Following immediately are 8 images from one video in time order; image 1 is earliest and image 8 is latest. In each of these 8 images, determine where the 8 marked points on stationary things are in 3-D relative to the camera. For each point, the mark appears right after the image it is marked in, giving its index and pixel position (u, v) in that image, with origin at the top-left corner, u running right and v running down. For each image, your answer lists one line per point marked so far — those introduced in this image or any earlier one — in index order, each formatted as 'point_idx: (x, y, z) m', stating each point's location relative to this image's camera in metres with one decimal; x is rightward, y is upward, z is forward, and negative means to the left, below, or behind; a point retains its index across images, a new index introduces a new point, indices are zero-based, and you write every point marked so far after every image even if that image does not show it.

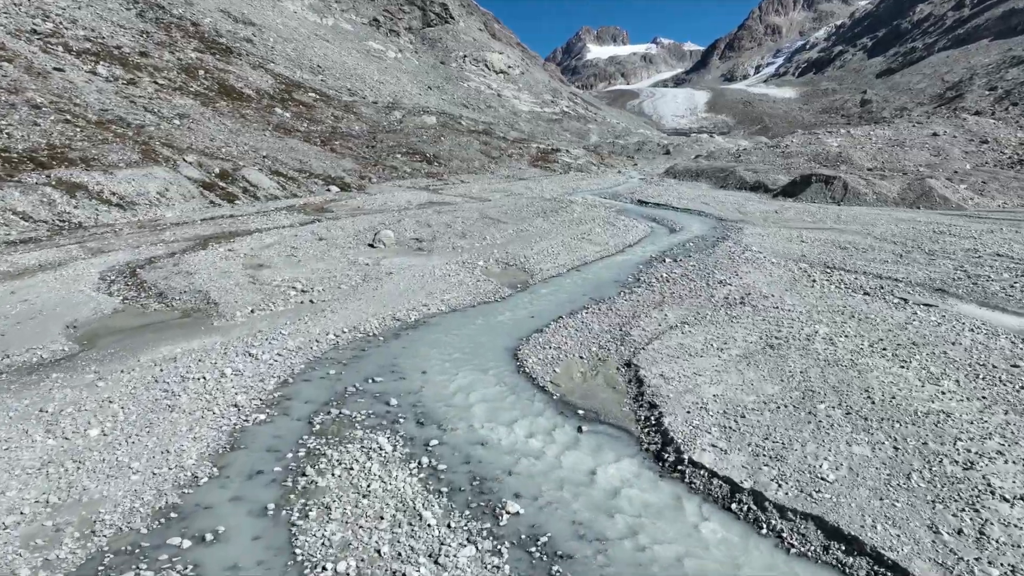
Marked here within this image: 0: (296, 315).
0: (-5.5, -0.7, +17.7) m
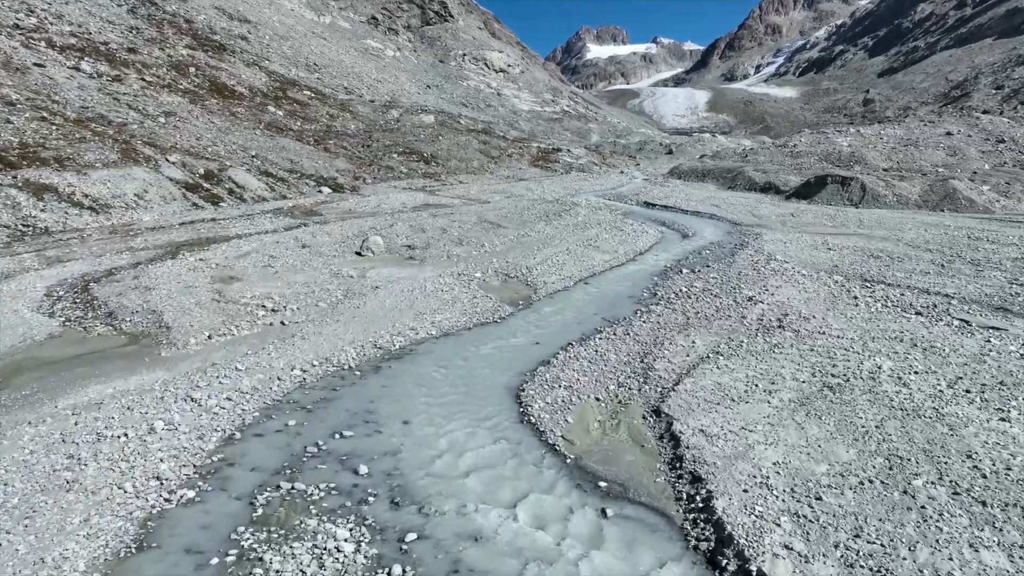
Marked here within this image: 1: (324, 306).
0: (-5.4, -1.1, +15.2) m
1: (-4.8, -0.5, +18.1) m
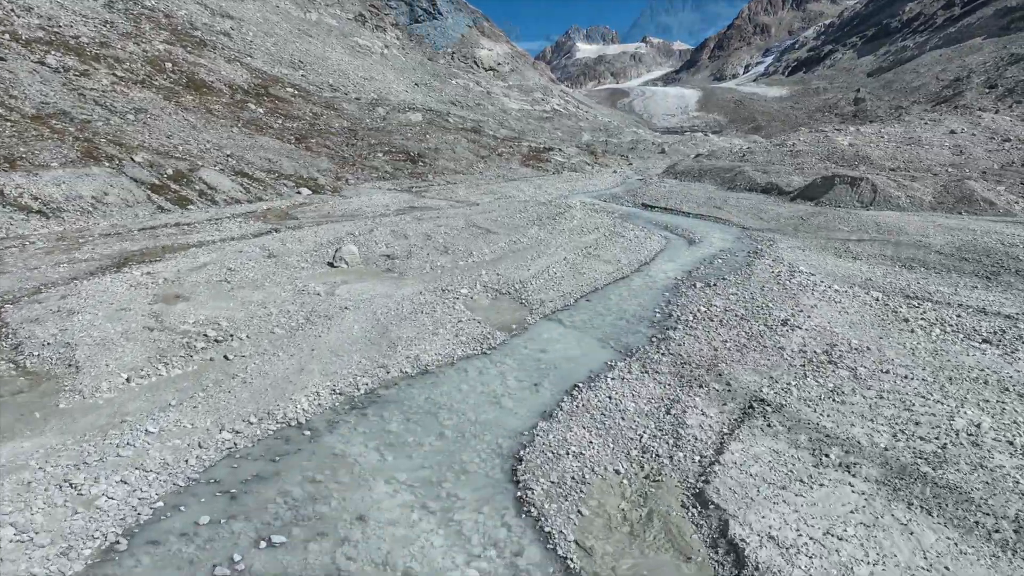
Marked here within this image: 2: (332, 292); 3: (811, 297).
0: (-5.6, -1.7, +12.2) m
1: (-5.0, -1.0, +15.1) m
2: (-5.0, -0.1, +19.4) m
3: (+8.0, -0.2, +18.7) m
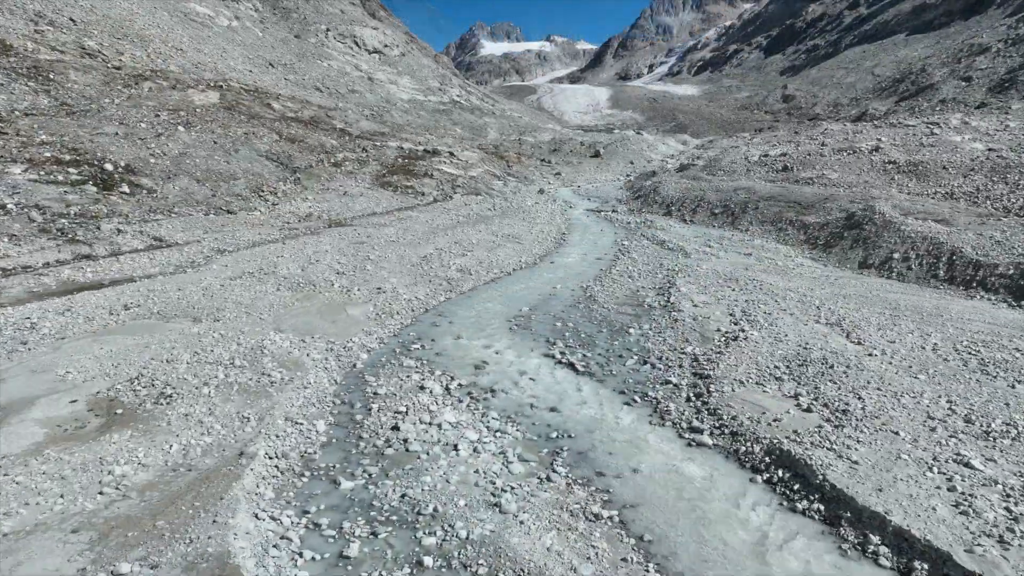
0: (-5.7, -2.4, +9.3) m
1: (-5.2, -1.7, +12.2) m
2: (-5.2, -0.8, +16.5) m
3: (+7.7, -0.9, +15.9) m
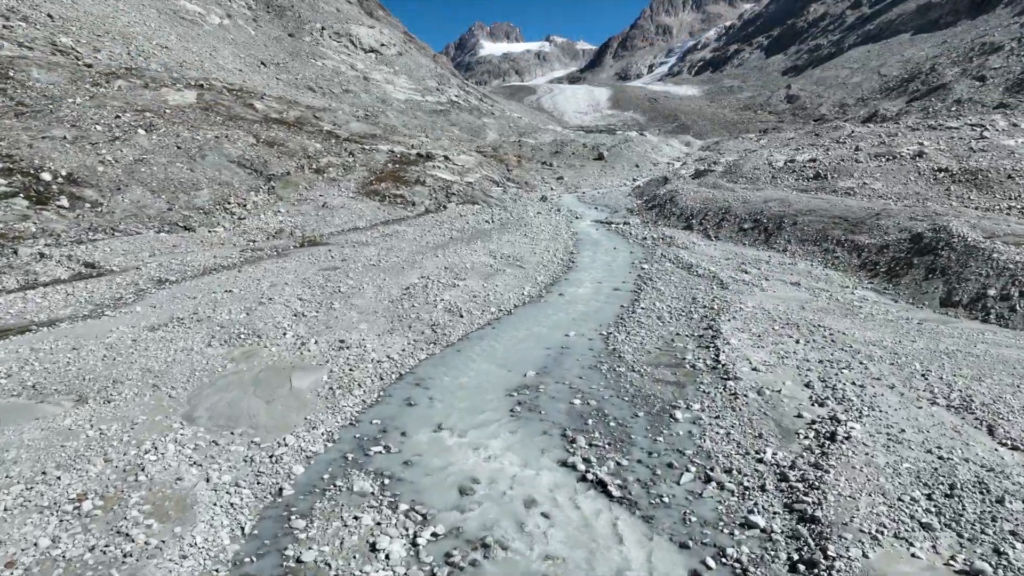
0: (-5.6, -3.6, +4.6) m
1: (-5.1, -2.9, +7.6) m
2: (-5.2, -2.0, +11.8) m
3: (+7.8, -2.1, +11.3) m
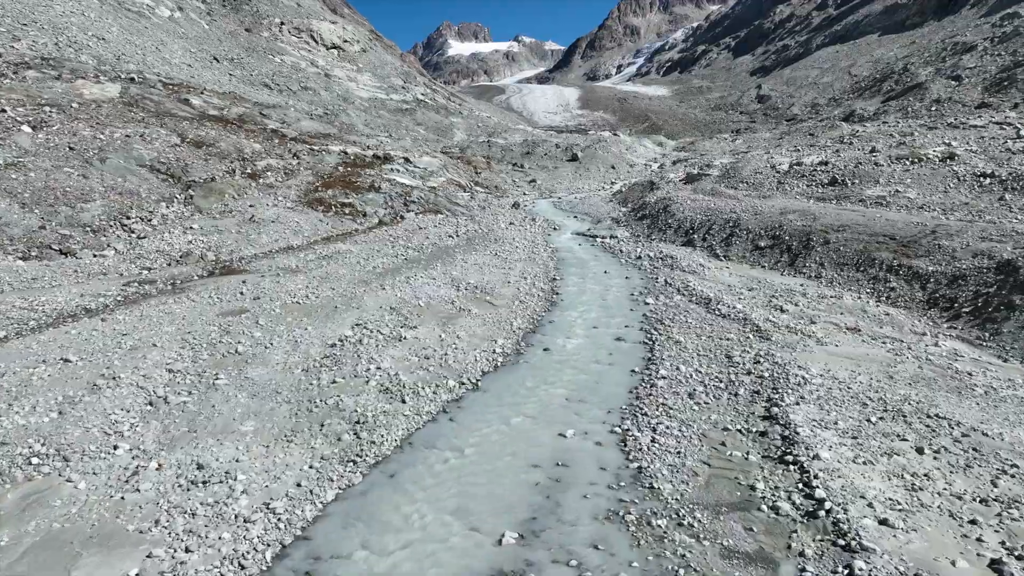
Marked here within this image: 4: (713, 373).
0: (-5.6, -4.9, -1.7) m
1: (-5.2, -4.2, +1.3) m
2: (-5.5, -3.3, +5.5) m
3: (+7.5, -3.3, +5.6) m
4: (+4.2, -1.7, +14.6) m
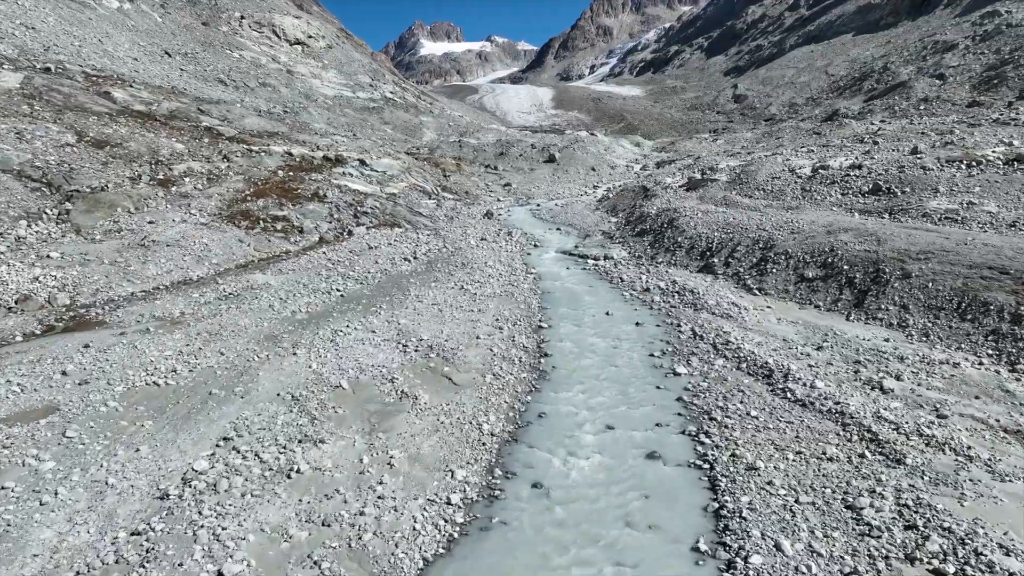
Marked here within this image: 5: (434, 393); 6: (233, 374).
0: (-5.4, -6.3, -8.7) m
1: (-5.1, -5.6, -5.7) m
2: (-5.5, -4.7, -1.5) m
3: (+7.5, -4.6, -1.0) m
4: (+3.8, -3.0, +7.9) m
5: (-1.5, -1.9, +13.3) m
6: (-5.5, -1.5, +14.1) m
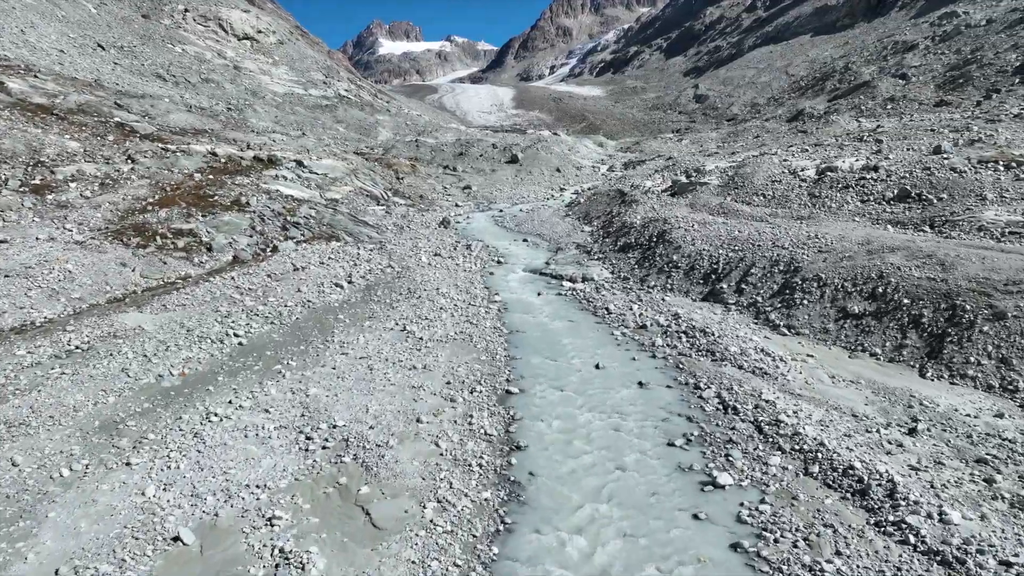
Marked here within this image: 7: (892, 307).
0: (-4.7, -7.3, -14.2) m
1: (-4.6, -6.6, -11.3) m
2: (-5.2, -5.7, -7.0) m
3: (+7.7, -5.5, -5.8) m
4: (+3.6, -3.9, +2.9) m
5: (-2.0, -2.9, +8.0) m
6: (-6.1, -2.6, +8.6) m
7: (+8.4, -0.4, +15.5) m
